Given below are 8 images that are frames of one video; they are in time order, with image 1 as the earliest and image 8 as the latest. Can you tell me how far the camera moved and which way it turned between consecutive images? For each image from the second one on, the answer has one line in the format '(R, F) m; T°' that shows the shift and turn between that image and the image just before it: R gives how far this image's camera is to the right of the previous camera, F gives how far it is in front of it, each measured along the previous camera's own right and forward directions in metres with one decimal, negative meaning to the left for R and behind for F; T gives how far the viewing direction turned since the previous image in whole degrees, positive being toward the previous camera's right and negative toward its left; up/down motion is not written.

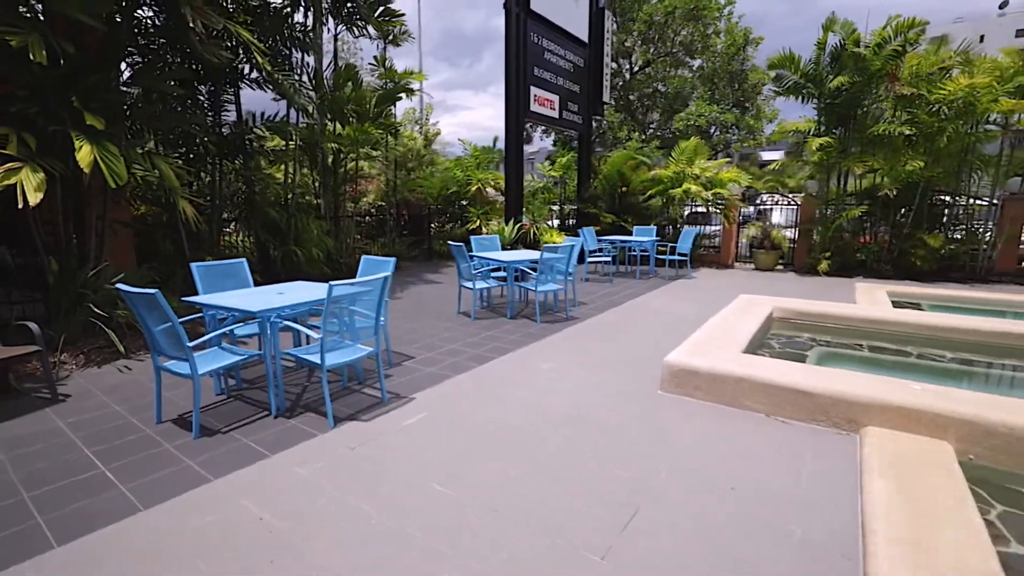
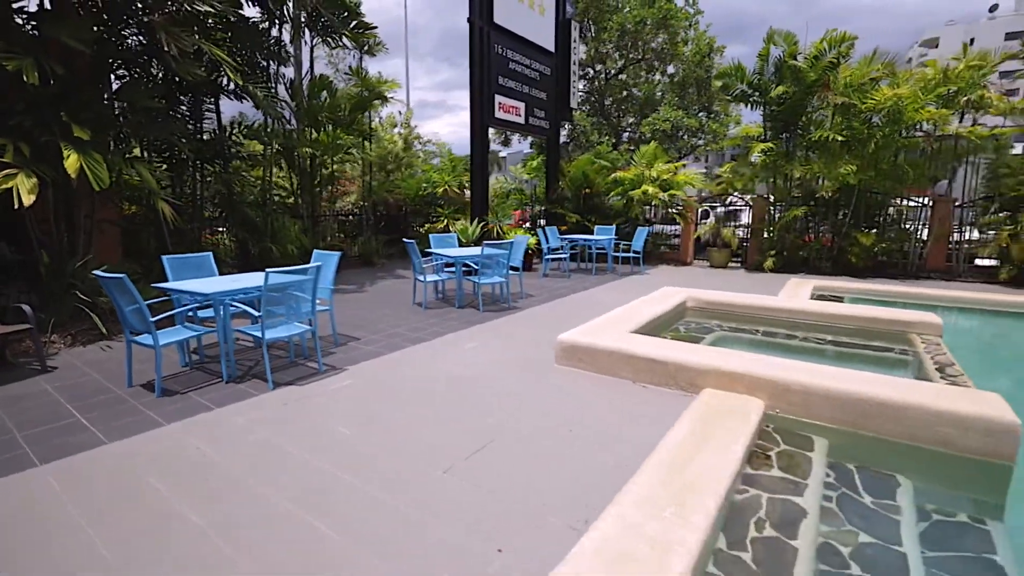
(+0.6, -0.6) m; 0°
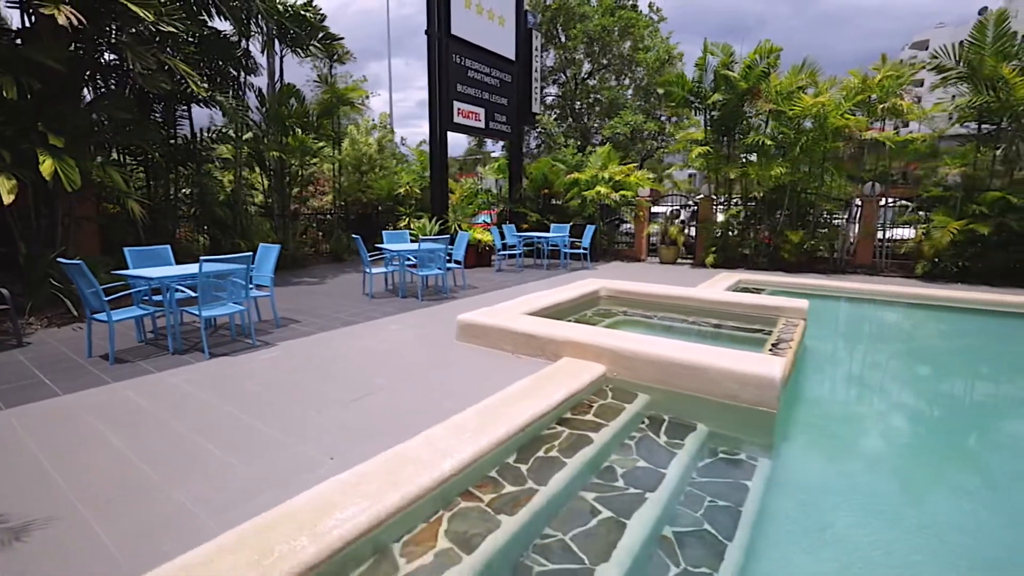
(+0.8, -0.6) m; 0°
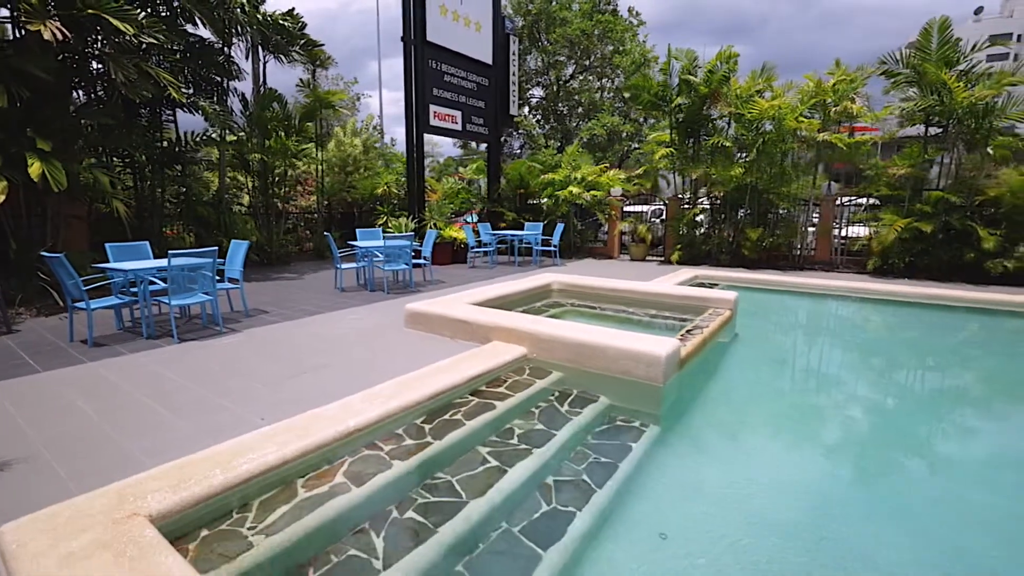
(+0.5, -0.4) m; 0°
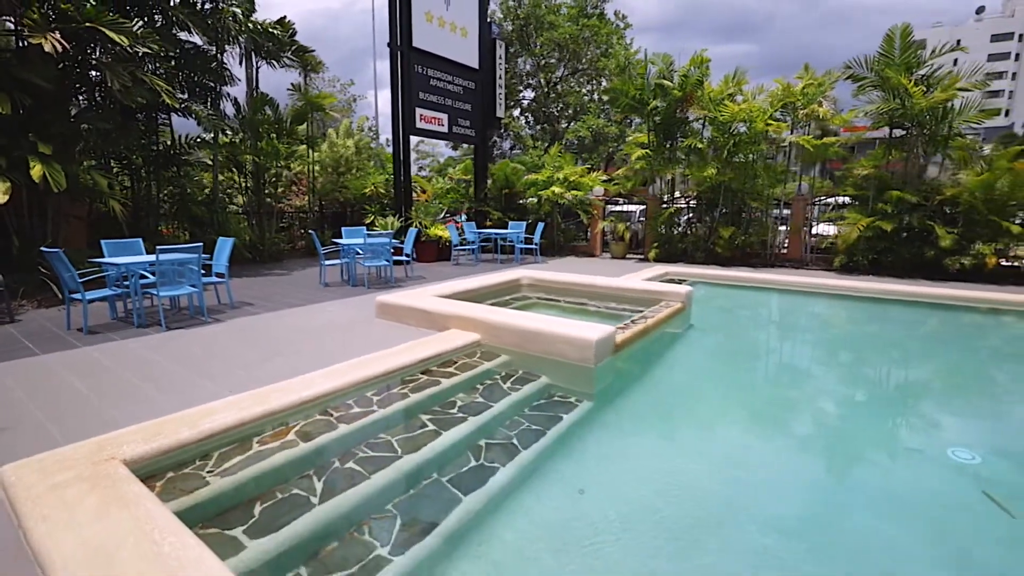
(+0.4, -0.4) m; 0°
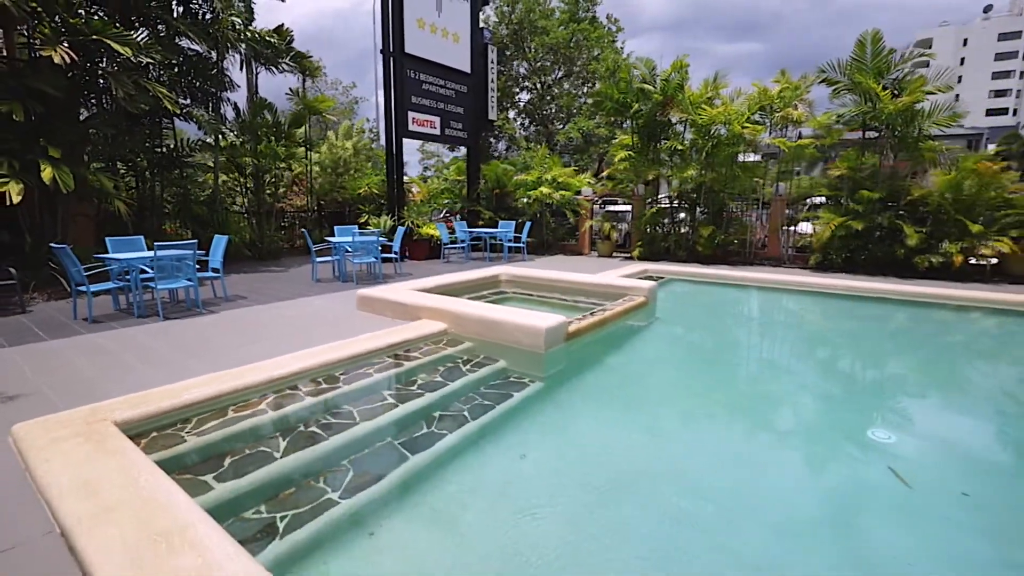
(+0.4, -0.4) m; -1°
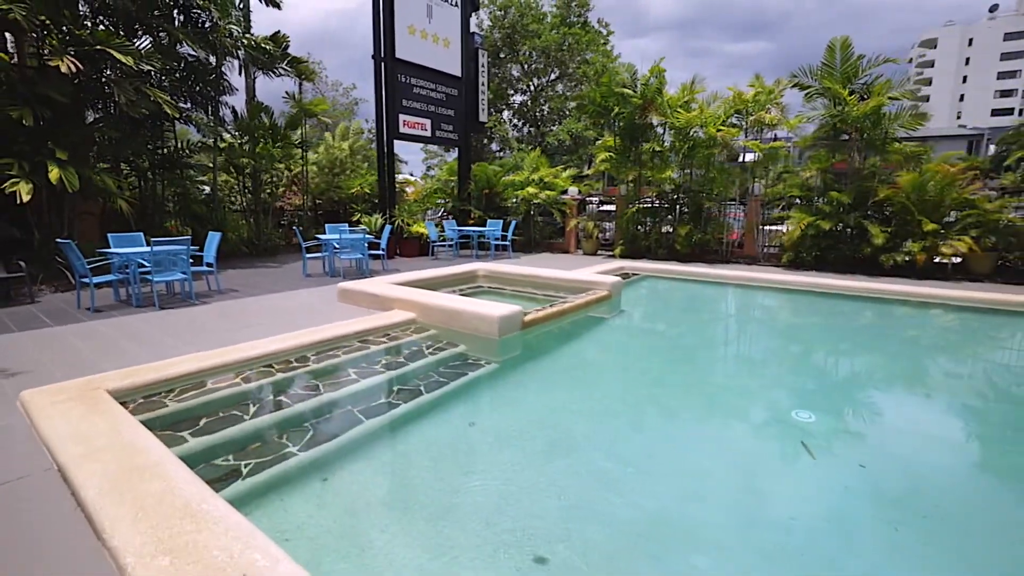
(+0.4, -0.4) m; -1°
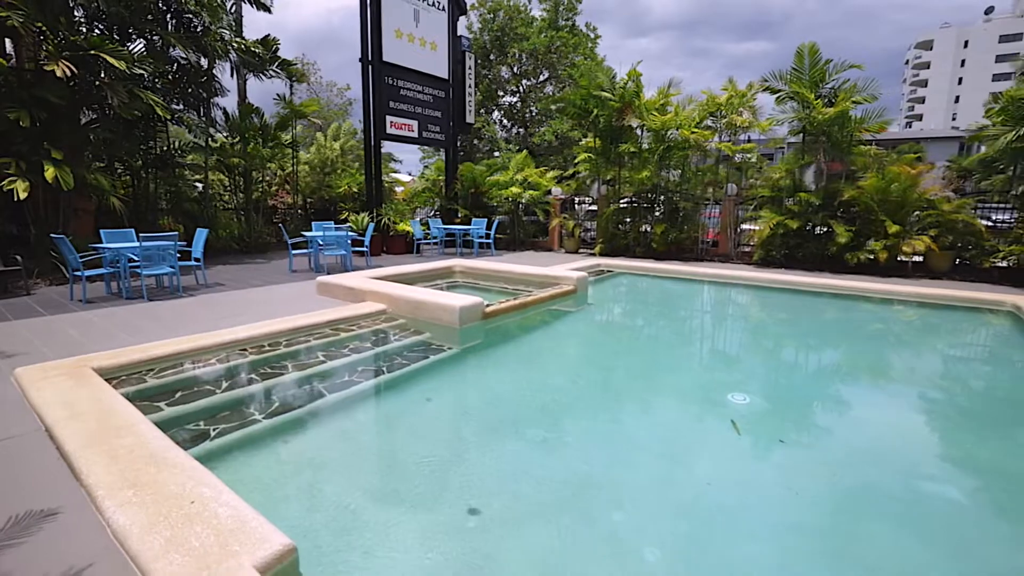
(+0.4, -0.3) m; 0°
